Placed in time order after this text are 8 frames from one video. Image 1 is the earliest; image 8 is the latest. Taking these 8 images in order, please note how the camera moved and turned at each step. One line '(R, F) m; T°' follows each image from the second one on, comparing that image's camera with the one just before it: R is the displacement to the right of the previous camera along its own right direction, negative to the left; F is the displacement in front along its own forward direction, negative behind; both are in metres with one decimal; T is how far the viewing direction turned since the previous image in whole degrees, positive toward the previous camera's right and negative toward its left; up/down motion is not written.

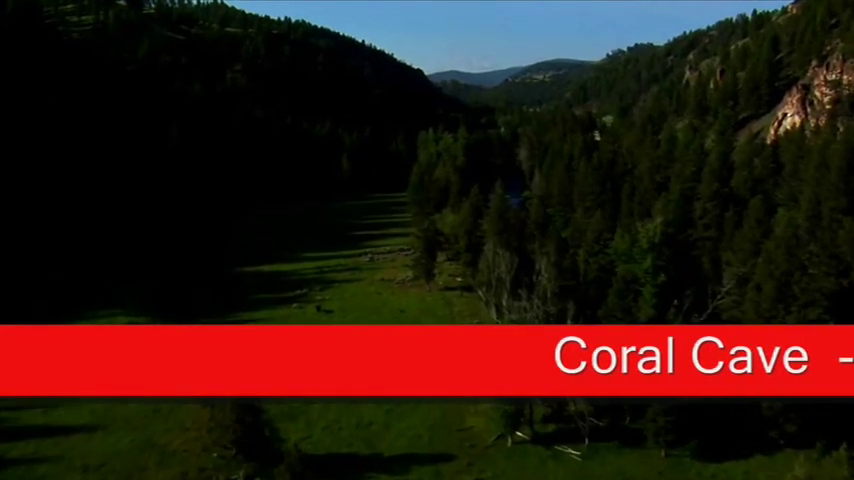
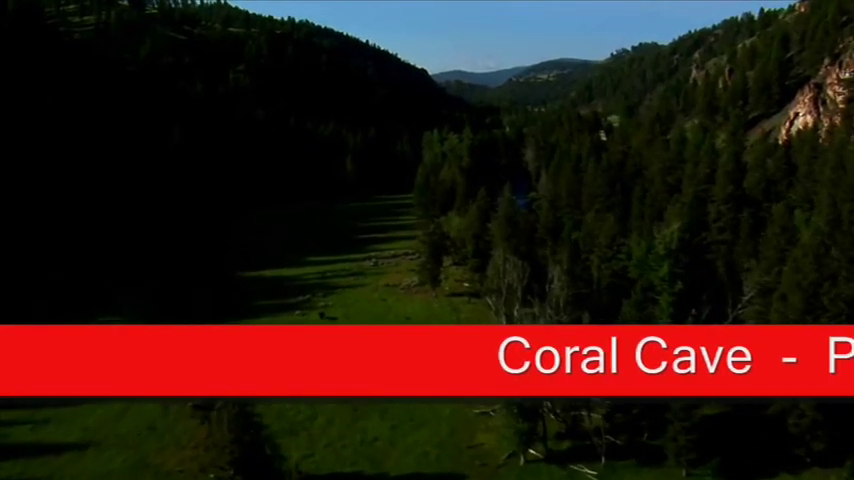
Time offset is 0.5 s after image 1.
(-0.2, +2.0) m; 0°
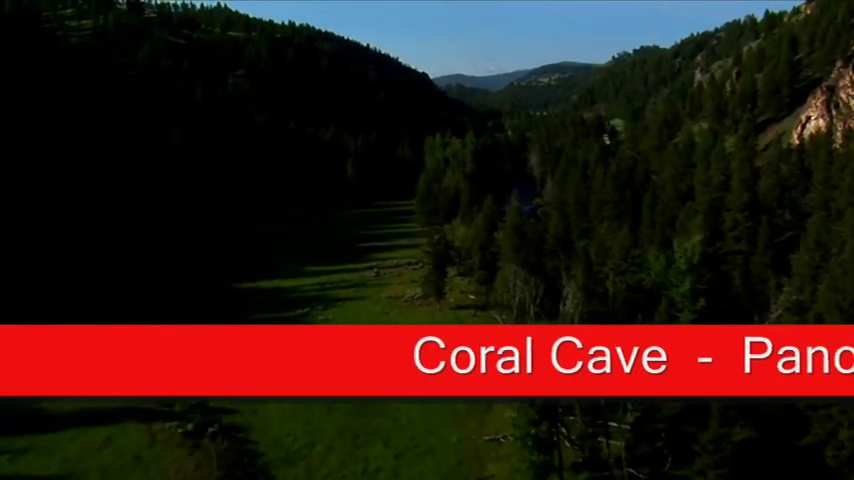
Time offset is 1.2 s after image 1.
(-0.2, +2.8) m; 0°
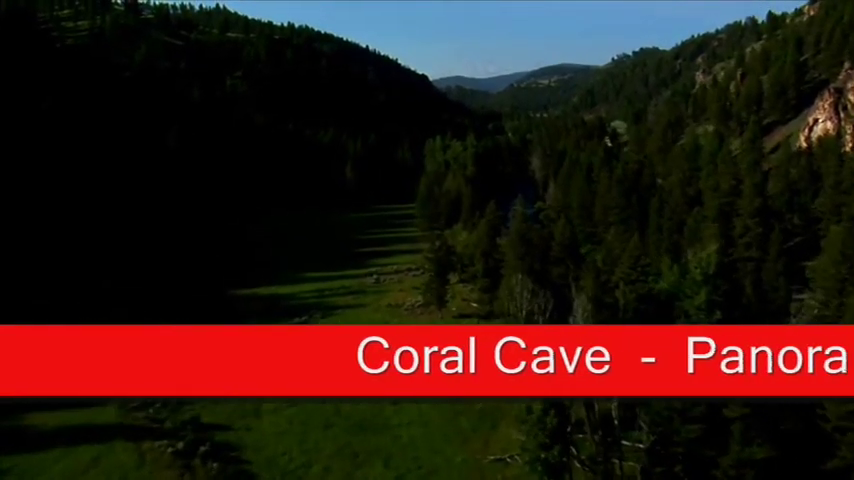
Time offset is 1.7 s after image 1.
(-0.2, +2.0) m; 0°
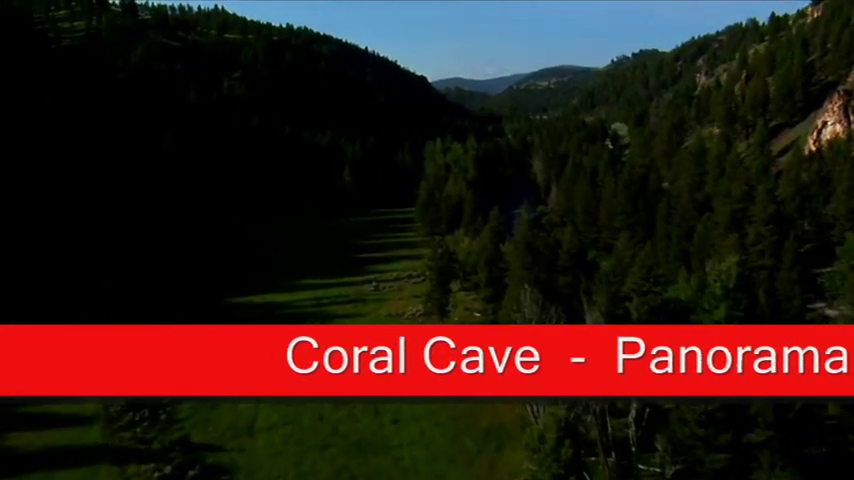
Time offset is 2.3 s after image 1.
(-0.2, +2.4) m; 0°
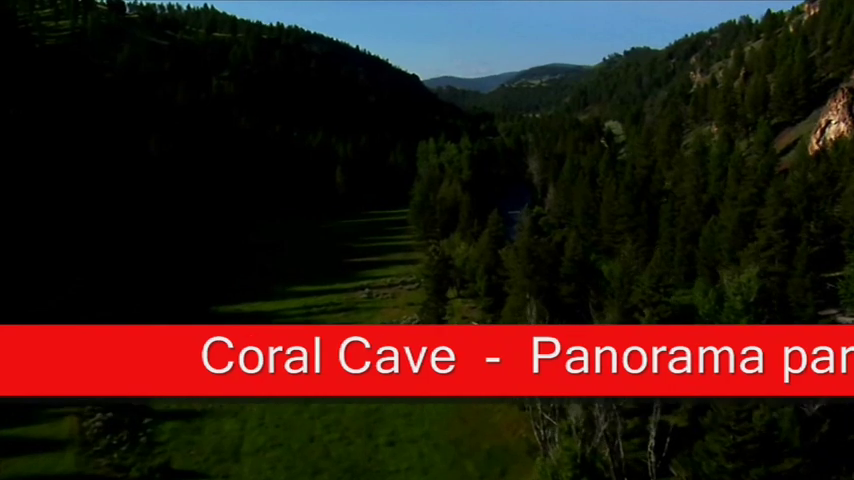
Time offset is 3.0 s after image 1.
(-0.2, +2.9) m; +1°
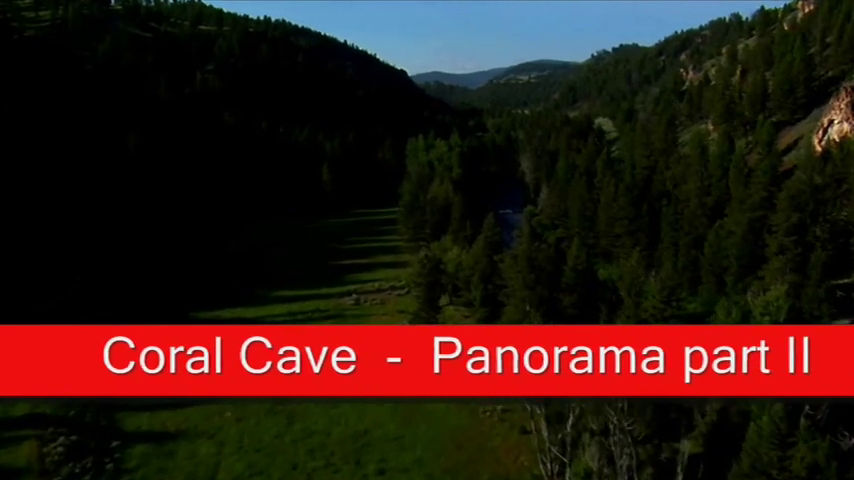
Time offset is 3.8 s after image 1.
(-0.3, +3.7) m; +1°
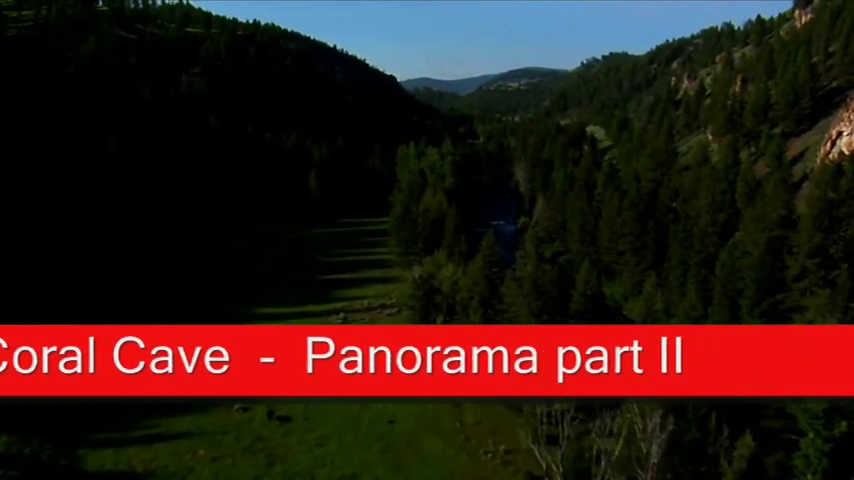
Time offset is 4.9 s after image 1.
(-0.5, +4.4) m; +1°
